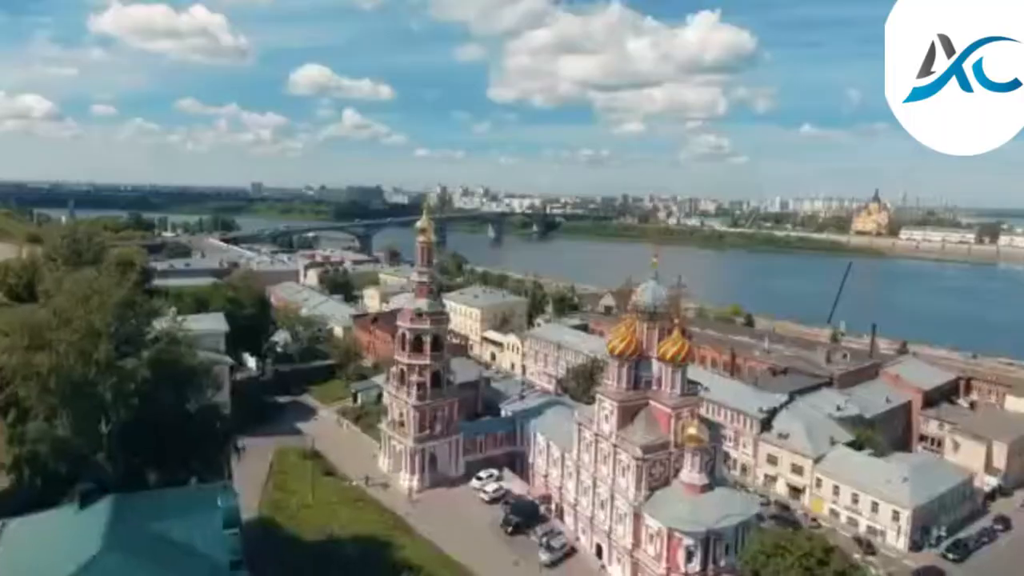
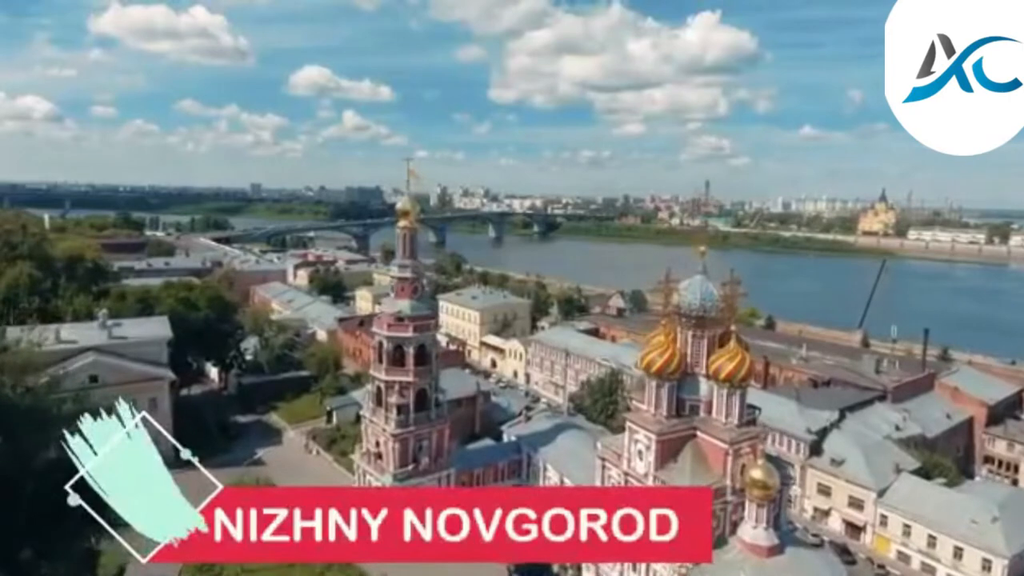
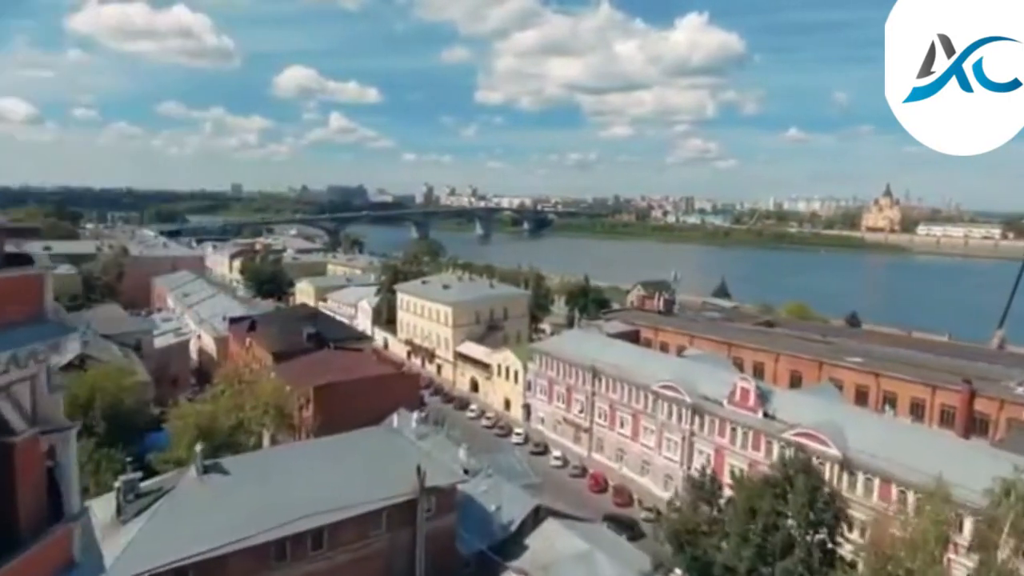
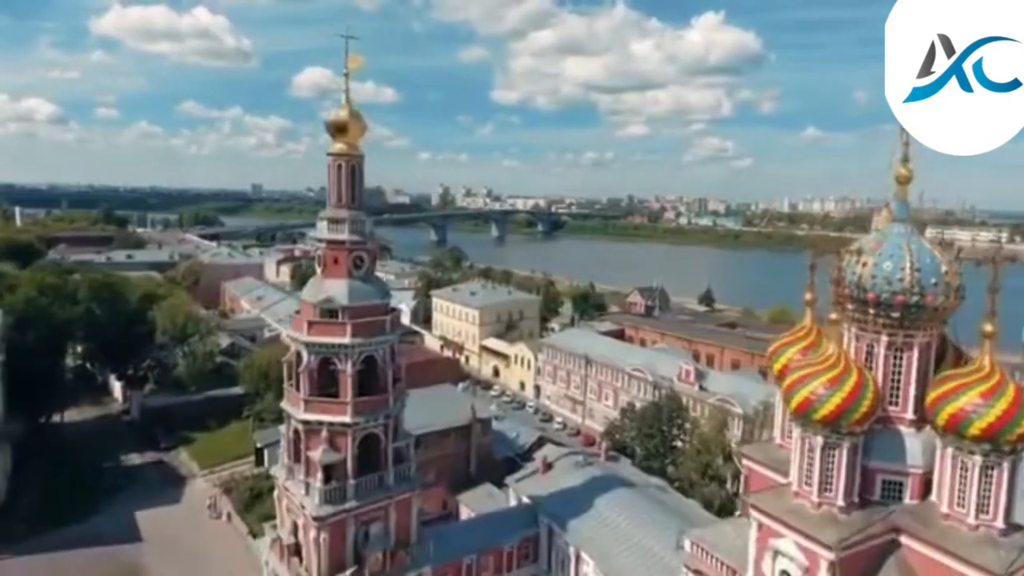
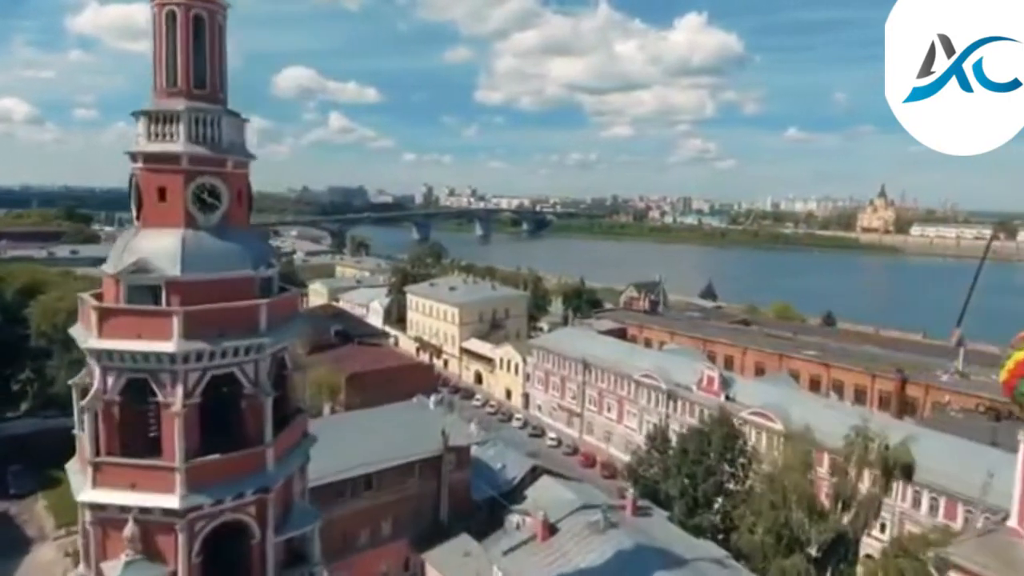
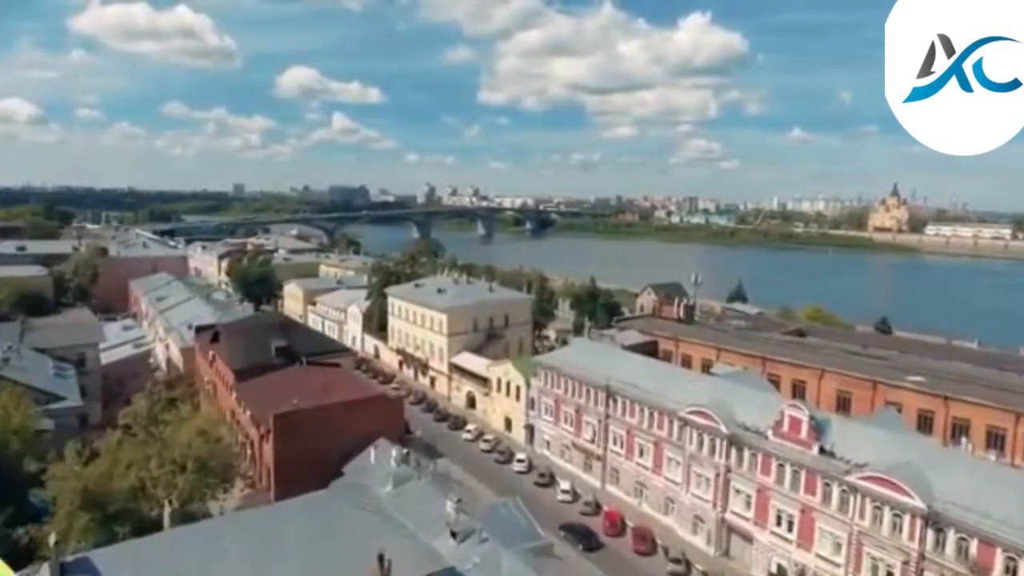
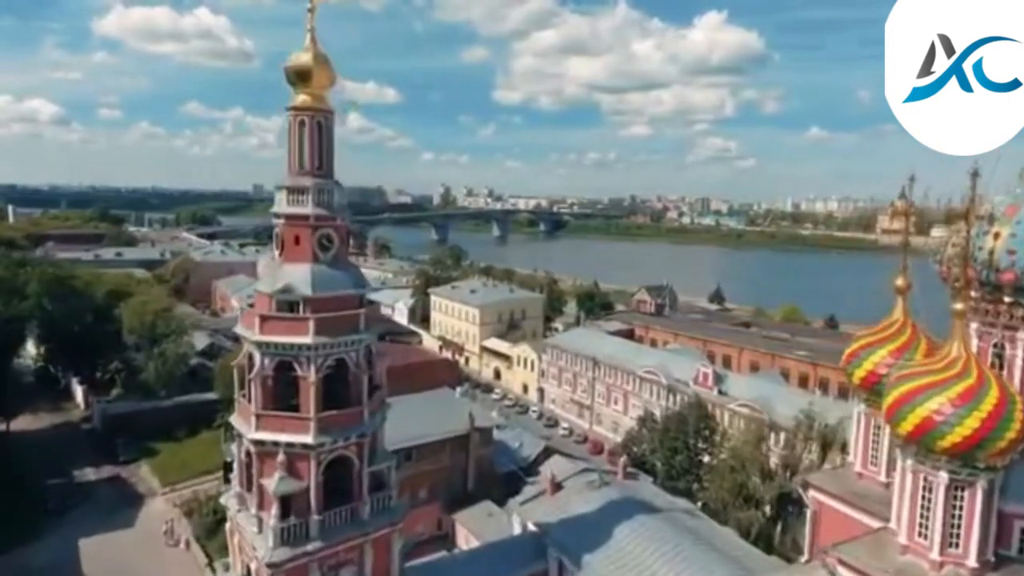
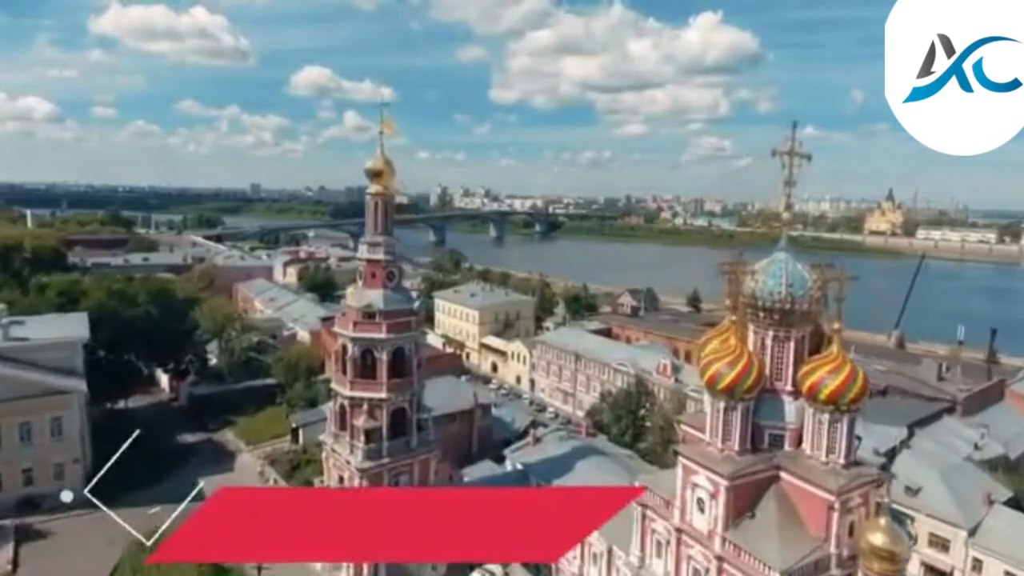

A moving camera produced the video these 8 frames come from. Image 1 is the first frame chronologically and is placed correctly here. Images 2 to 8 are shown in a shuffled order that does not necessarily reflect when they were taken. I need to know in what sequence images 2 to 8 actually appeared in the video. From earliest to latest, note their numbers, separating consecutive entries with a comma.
2, 8, 4, 7, 5, 3, 6
